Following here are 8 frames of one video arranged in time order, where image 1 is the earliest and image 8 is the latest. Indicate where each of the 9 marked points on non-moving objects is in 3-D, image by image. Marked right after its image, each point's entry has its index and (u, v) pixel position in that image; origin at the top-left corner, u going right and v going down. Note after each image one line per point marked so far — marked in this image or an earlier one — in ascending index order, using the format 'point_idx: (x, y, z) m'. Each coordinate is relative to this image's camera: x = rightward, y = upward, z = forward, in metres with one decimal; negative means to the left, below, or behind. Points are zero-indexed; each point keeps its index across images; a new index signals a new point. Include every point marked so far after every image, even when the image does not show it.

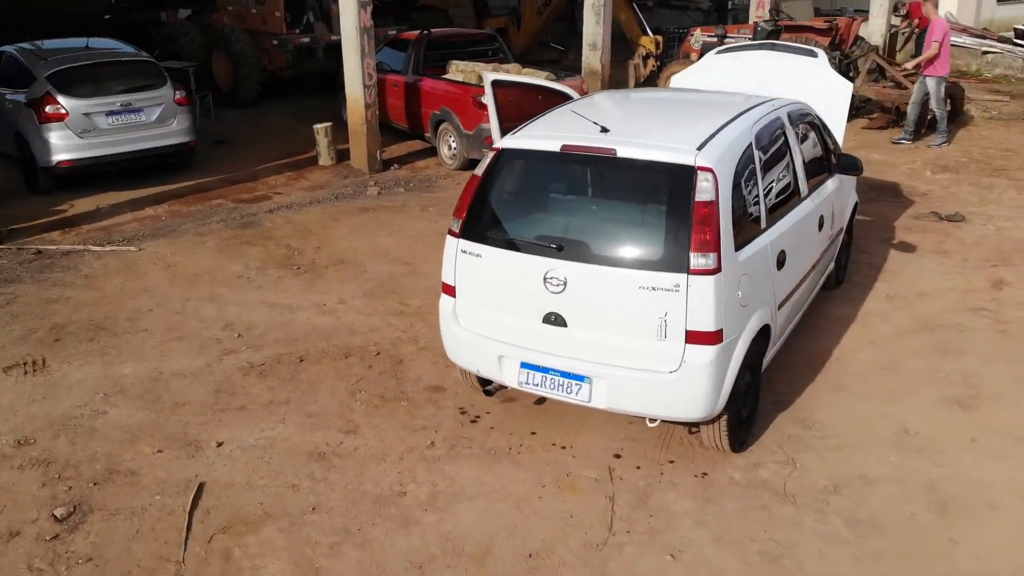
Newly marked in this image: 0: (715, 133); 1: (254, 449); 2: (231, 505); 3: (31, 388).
0: (+0.9, +0.7, +4.4) m
1: (-1.3, -0.8, +4.6) m
2: (-1.3, -1.0, +4.2) m
3: (-2.7, -0.6, +5.3) m
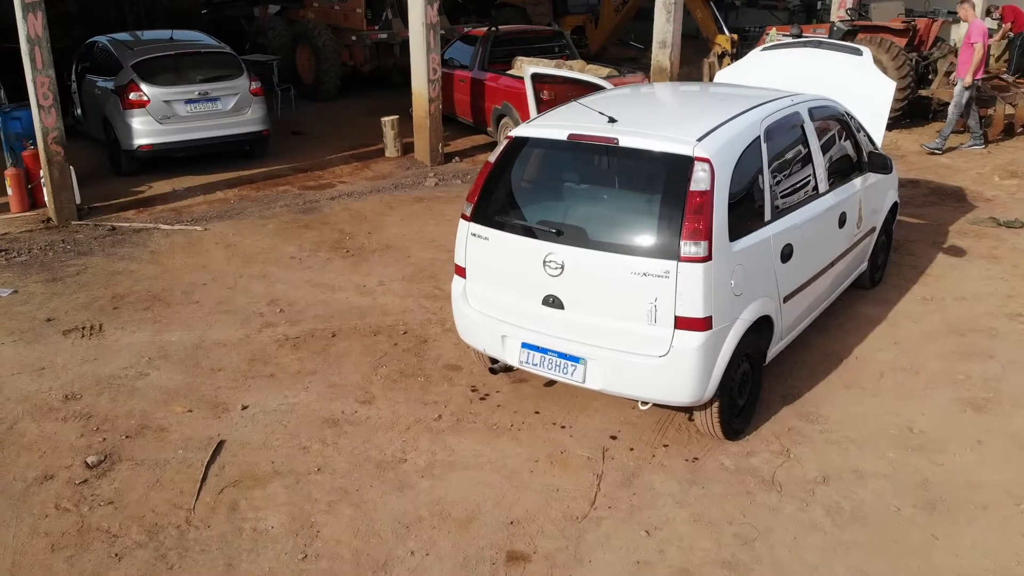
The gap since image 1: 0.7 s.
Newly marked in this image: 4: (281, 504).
0: (+1.0, +0.8, +4.4) m
1: (-1.3, -0.7, +4.9) m
2: (-1.3, -0.8, +4.5) m
3: (-2.6, -0.4, +5.7) m
4: (-1.0, -1.0, +4.2) m
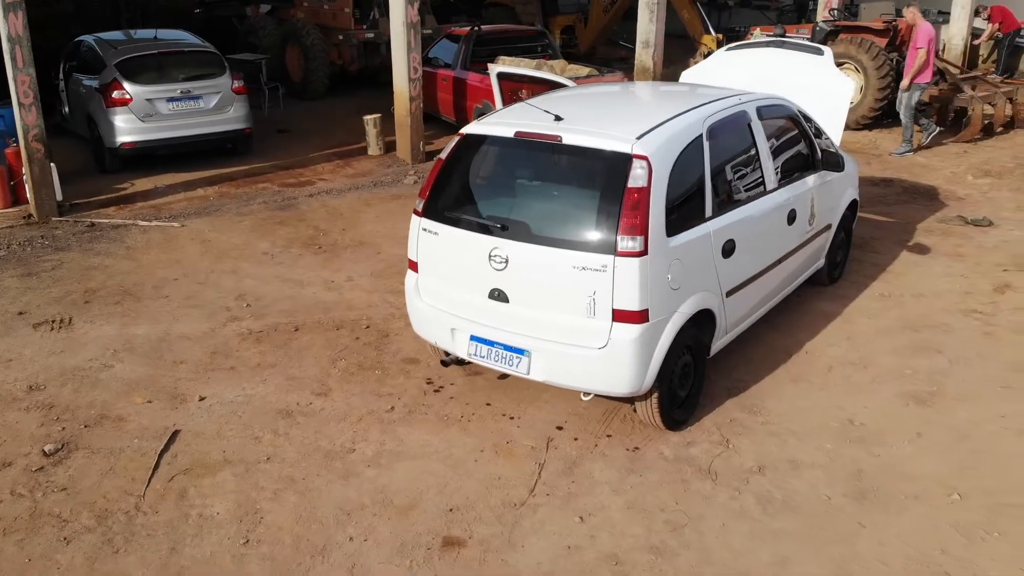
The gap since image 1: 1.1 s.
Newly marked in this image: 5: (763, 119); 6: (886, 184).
0: (+0.7, +0.8, +4.5) m
1: (-1.5, -0.6, +5.1) m
2: (-1.6, -0.8, +4.6) m
3: (-2.9, -0.3, +5.8) m
4: (-1.3, -0.9, +4.3) m
5: (+1.4, +1.0, +5.3) m
6: (+3.8, +1.1, +9.4) m
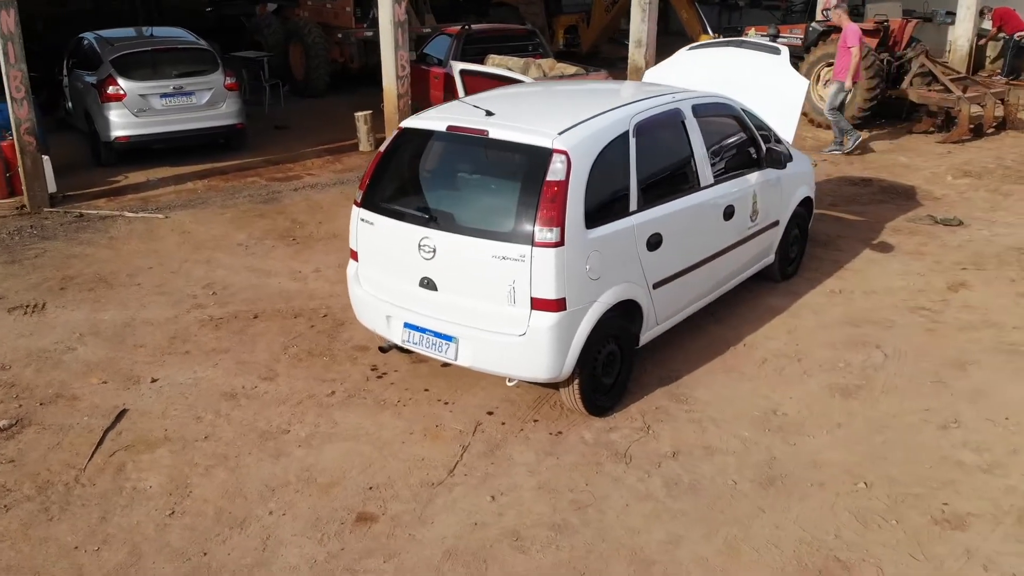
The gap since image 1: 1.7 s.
0: (+0.4, +0.8, +4.7) m
1: (-1.9, -0.6, +5.3) m
2: (-1.9, -0.7, +4.9) m
3: (-3.2, -0.2, +6.1) m
4: (-1.7, -0.9, +4.5) m
5: (+1.1, +1.0, +5.4) m
6: (+3.6, +1.1, +9.5) m
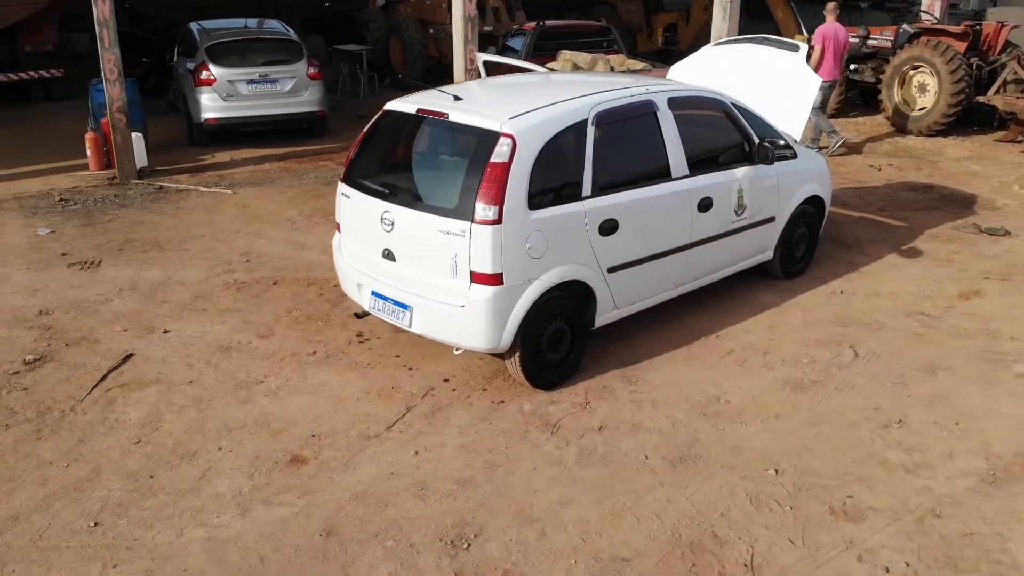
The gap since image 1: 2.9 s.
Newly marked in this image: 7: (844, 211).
0: (+0.1, +1.0, +5.0) m
1: (-2.0, -0.3, +5.9) m
2: (-2.2, -0.5, +5.5) m
3: (-3.2, +0.1, +6.9) m
4: (-2.0, -0.6, +5.1) m
5: (+1.0, +1.1, +5.6) m
6: (+4.1, +1.0, +9.2) m
7: (+3.0, +0.7, +8.6) m
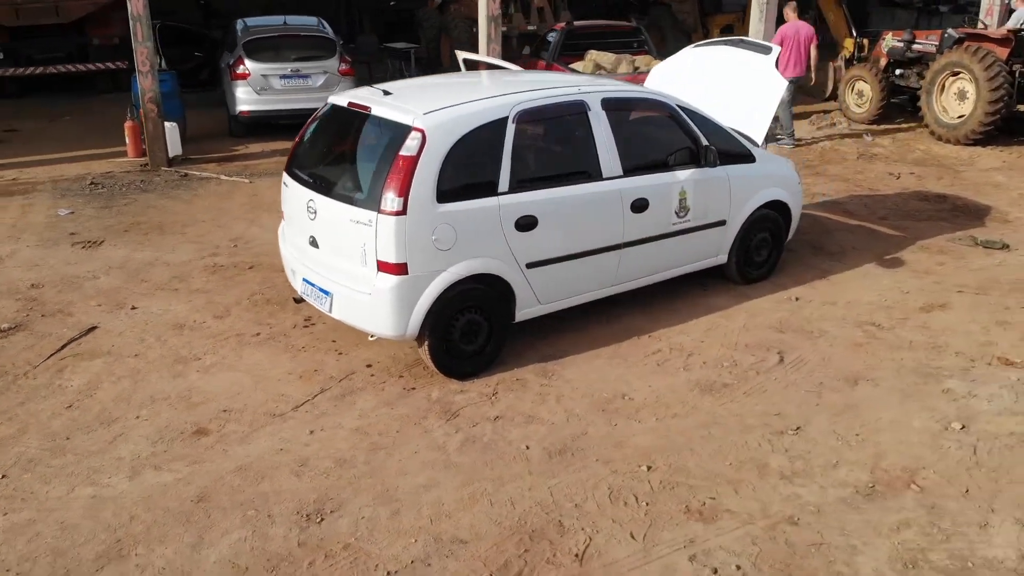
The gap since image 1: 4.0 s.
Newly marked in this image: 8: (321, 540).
0: (-0.3, +1.0, +5.1) m
1: (-2.4, -0.2, +6.3) m
2: (-2.6, -0.3, +5.9) m
3: (-3.5, +0.2, +7.4) m
4: (-2.5, -0.5, +5.5) m
5: (+0.6, +1.1, +5.6) m
6: (+4.1, +0.8, +8.9) m
7: (+2.9, +0.6, +8.4) m
8: (-0.8, -1.1, +3.9) m
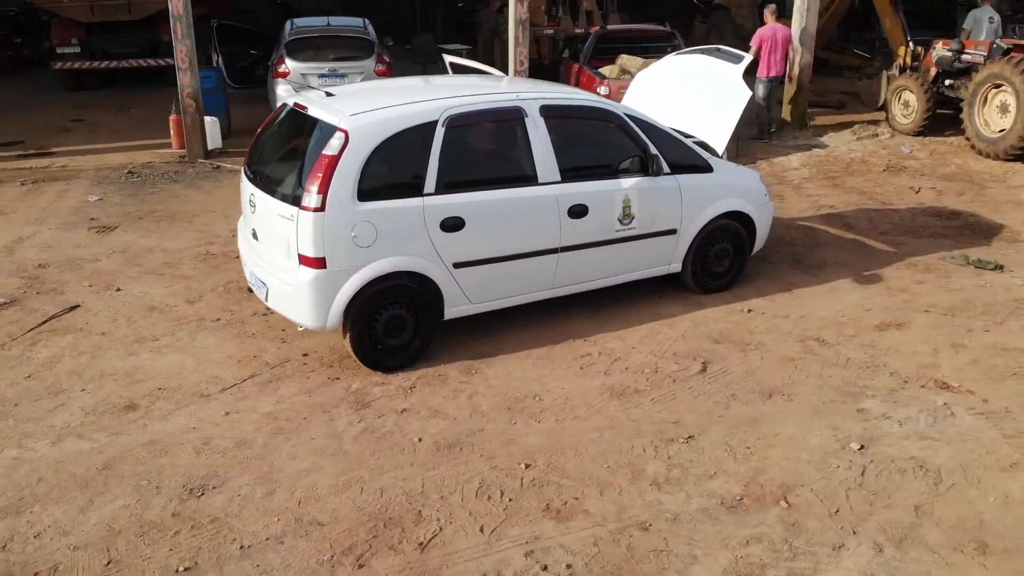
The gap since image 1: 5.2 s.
0: (-0.7, +1.0, +5.3) m
1: (-2.7, -0.1, +6.7) m
2: (-3.0, -0.2, +6.4) m
3: (-3.6, +0.4, +8.0) m
4: (-2.9, -0.4, +6.0) m
5: (+0.2, +1.1, +5.8) m
6: (+4.0, +0.7, +8.6) m
7: (+2.9, +0.5, +8.2) m
8: (-1.4, -1.0, +4.2) m
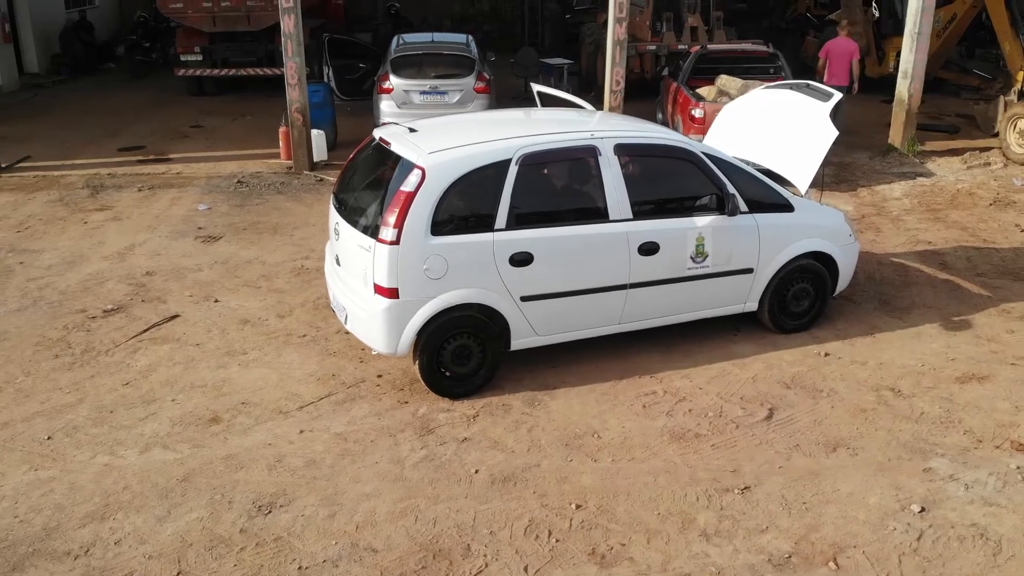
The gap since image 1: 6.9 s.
0: (-0.3, +0.8, +5.5) m
1: (-2.2, -0.2, +7.1) m
2: (-2.5, -0.3, +6.8) m
3: (-2.9, +0.4, +8.4) m
4: (-2.4, -0.5, +6.4) m
5: (+0.7, +0.8, +5.8) m
6: (+4.8, +0.3, +8.2) m
7: (+3.6, +0.1, +7.9) m
8: (-1.2, -1.2, +4.5) m
